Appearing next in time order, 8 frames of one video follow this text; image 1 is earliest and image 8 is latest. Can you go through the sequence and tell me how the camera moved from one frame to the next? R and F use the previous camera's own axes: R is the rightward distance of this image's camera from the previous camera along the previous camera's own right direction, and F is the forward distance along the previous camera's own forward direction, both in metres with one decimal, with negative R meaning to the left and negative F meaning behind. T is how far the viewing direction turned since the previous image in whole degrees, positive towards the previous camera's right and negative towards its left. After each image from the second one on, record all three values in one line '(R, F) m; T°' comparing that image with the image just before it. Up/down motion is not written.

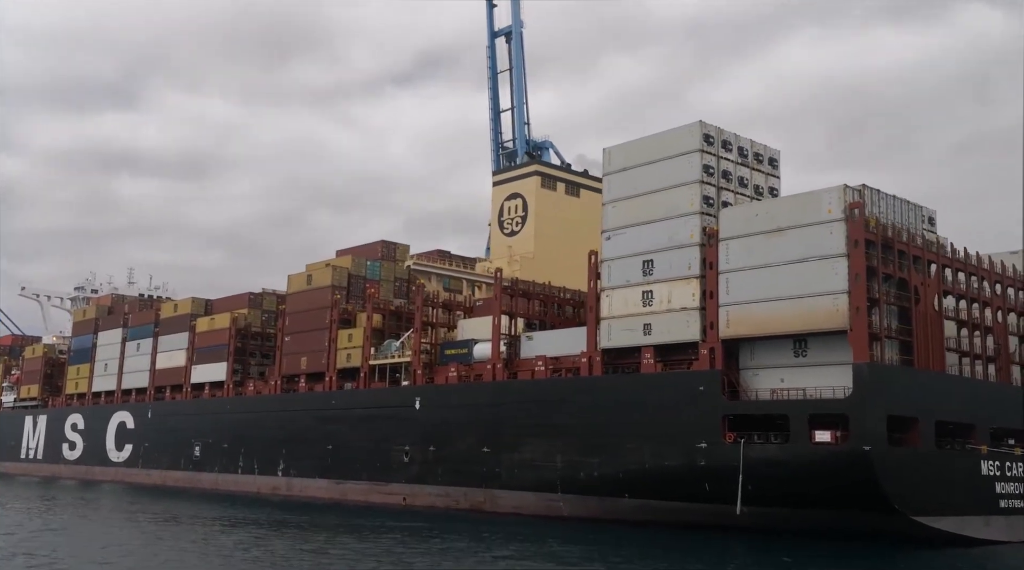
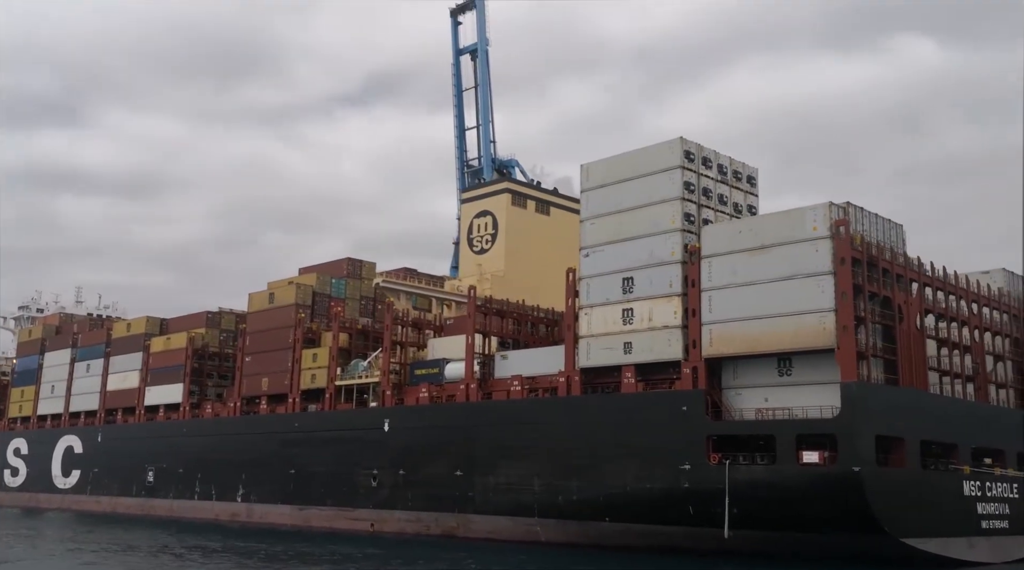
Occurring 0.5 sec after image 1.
(-0.9, +0.9) m; +3°
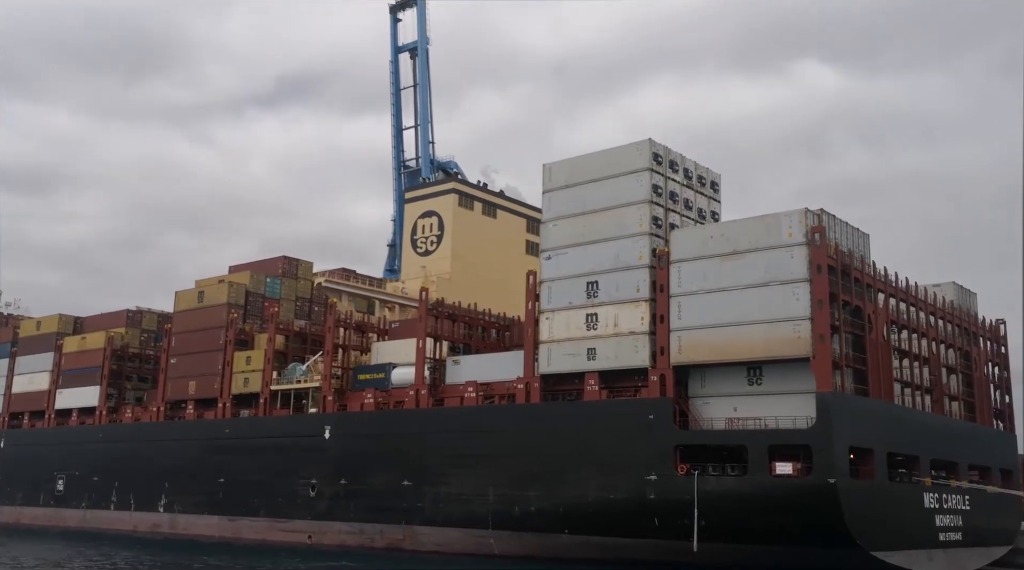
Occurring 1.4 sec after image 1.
(-1.7, +1.4) m; +5°
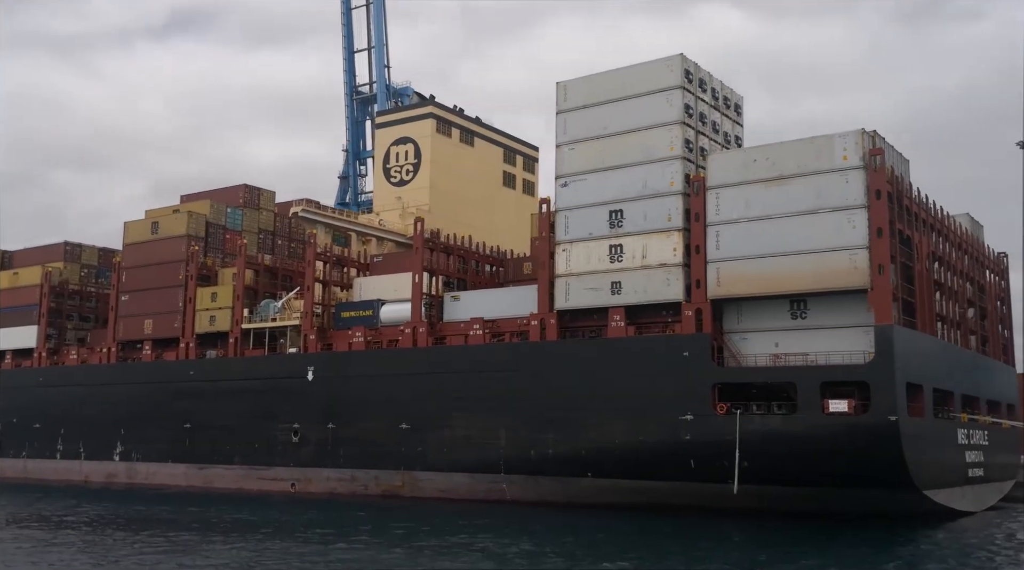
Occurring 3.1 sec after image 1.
(-3.3, +2.6) m; +5°
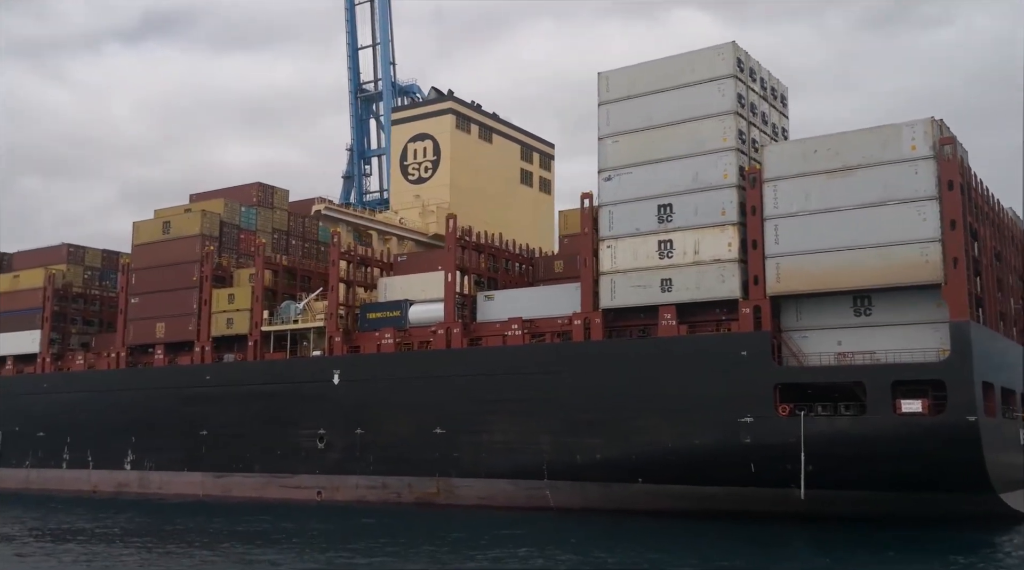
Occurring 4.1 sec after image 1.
(-1.9, +1.3) m; +1°
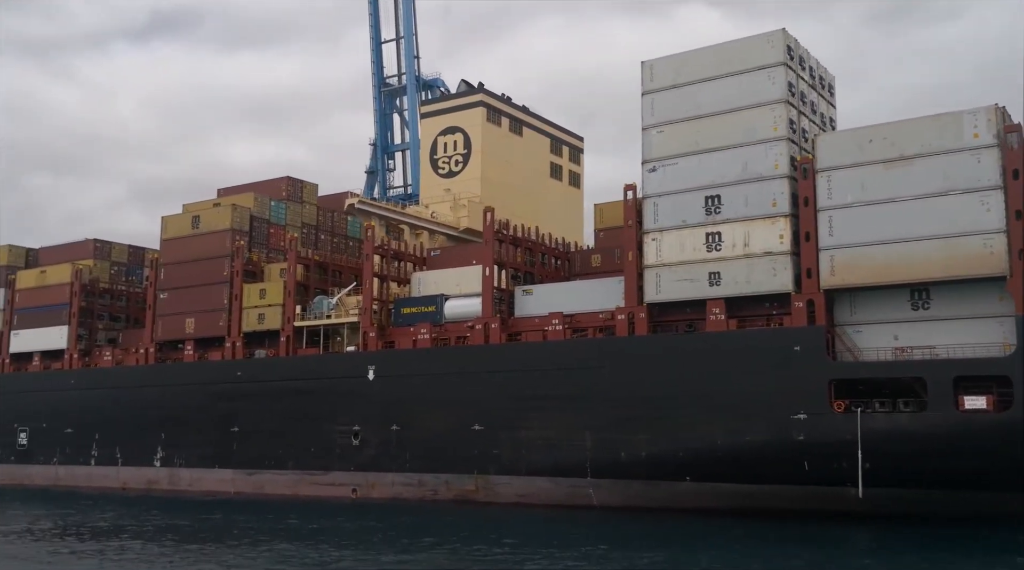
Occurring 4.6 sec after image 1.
(-0.9, +0.7) m; -1°
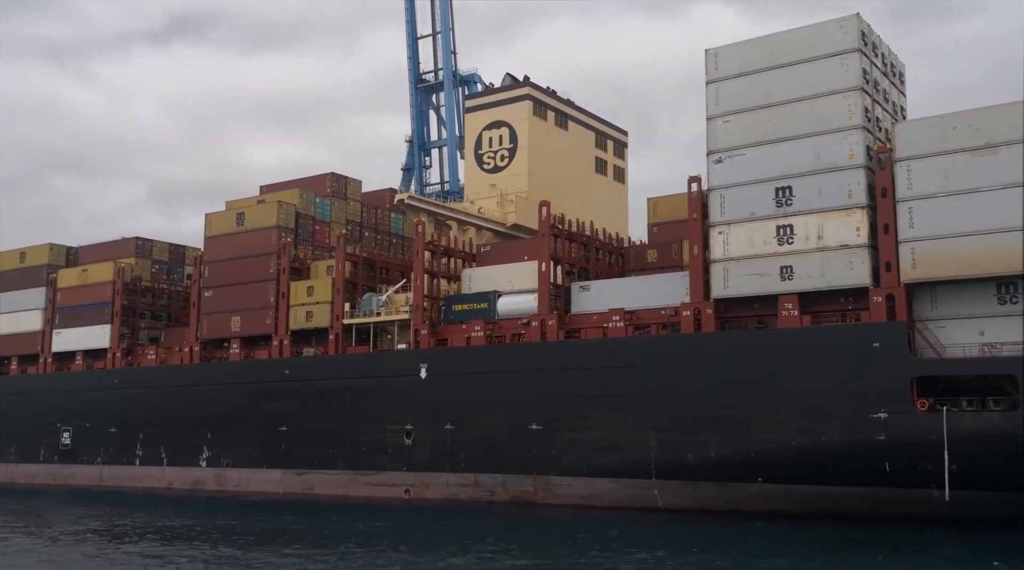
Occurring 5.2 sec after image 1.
(-1.1, +0.8) m; -1°
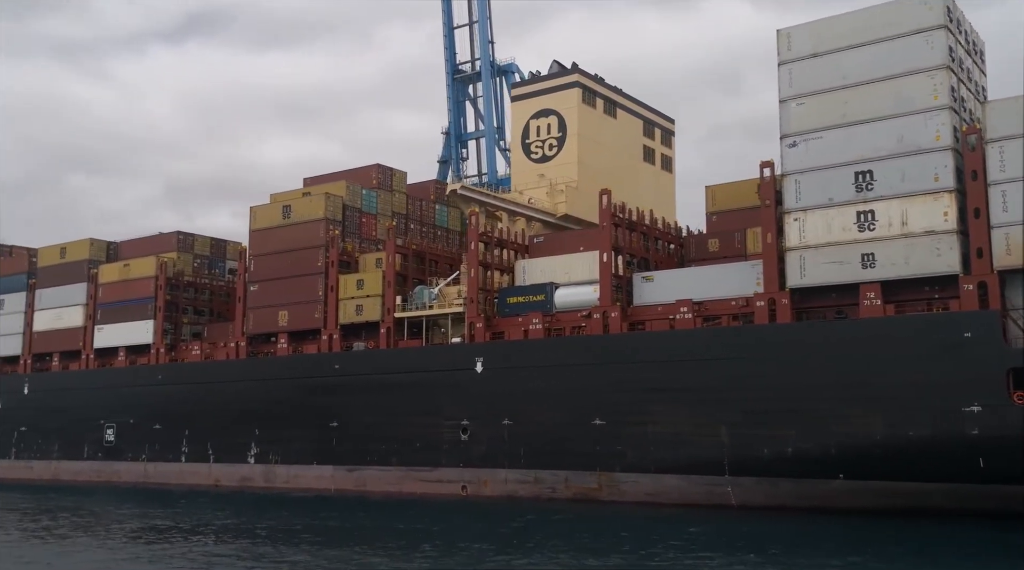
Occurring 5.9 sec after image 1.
(-1.3, +1.0) m; -1°
